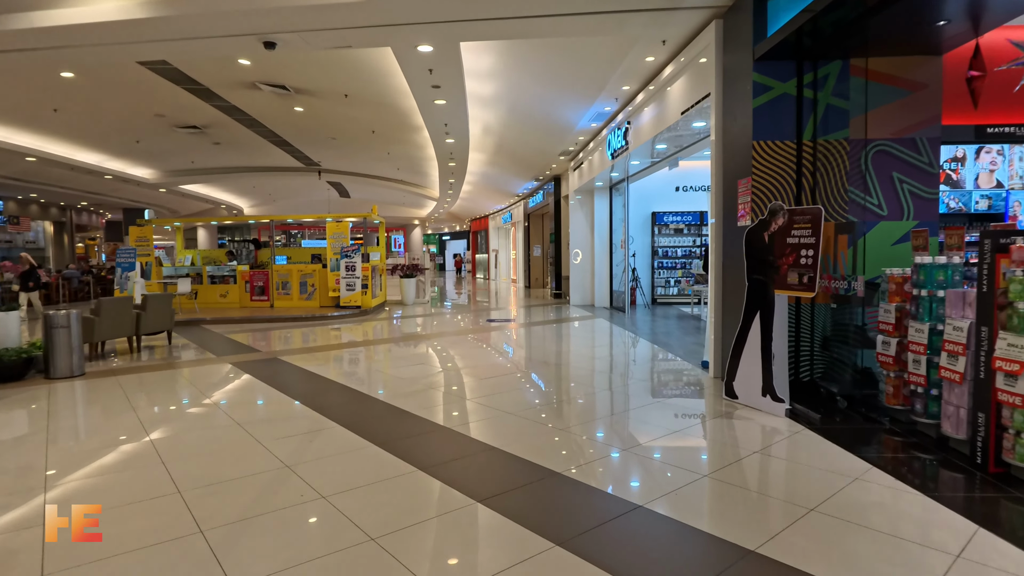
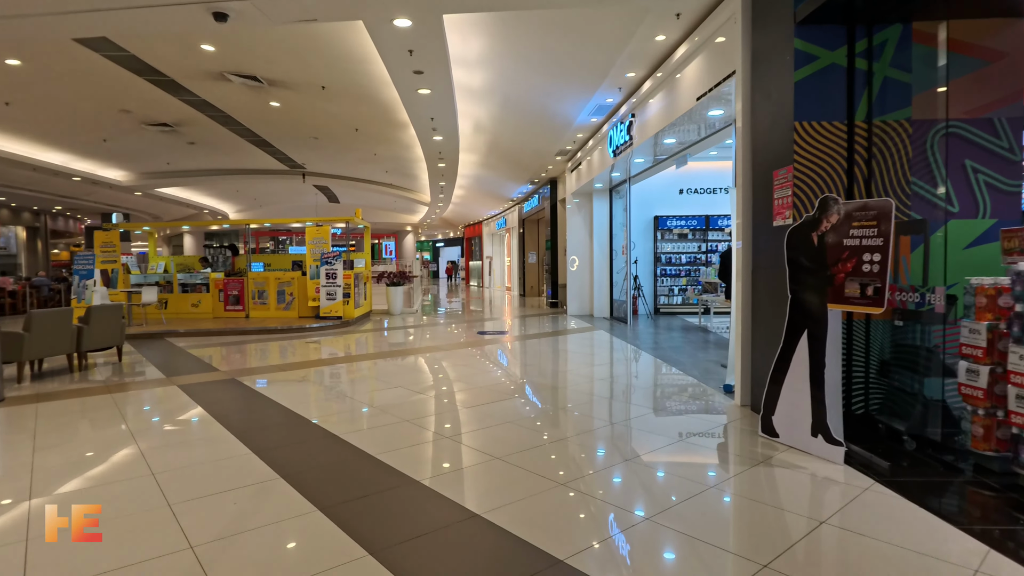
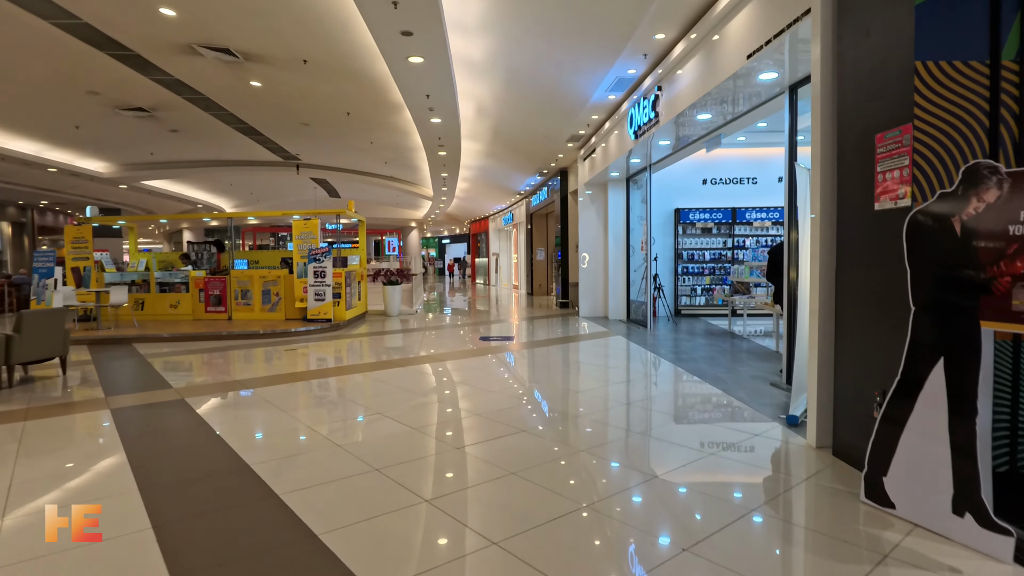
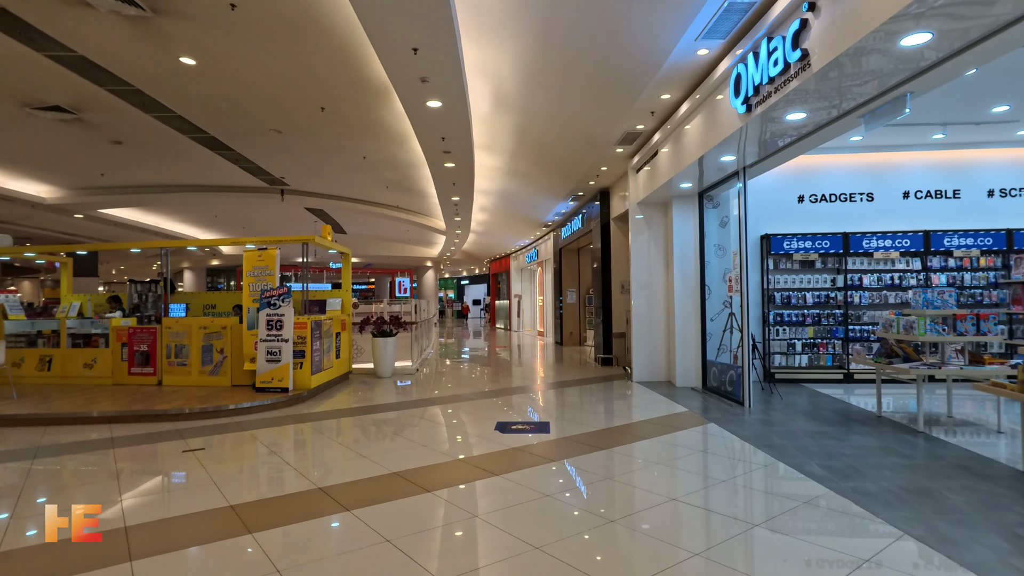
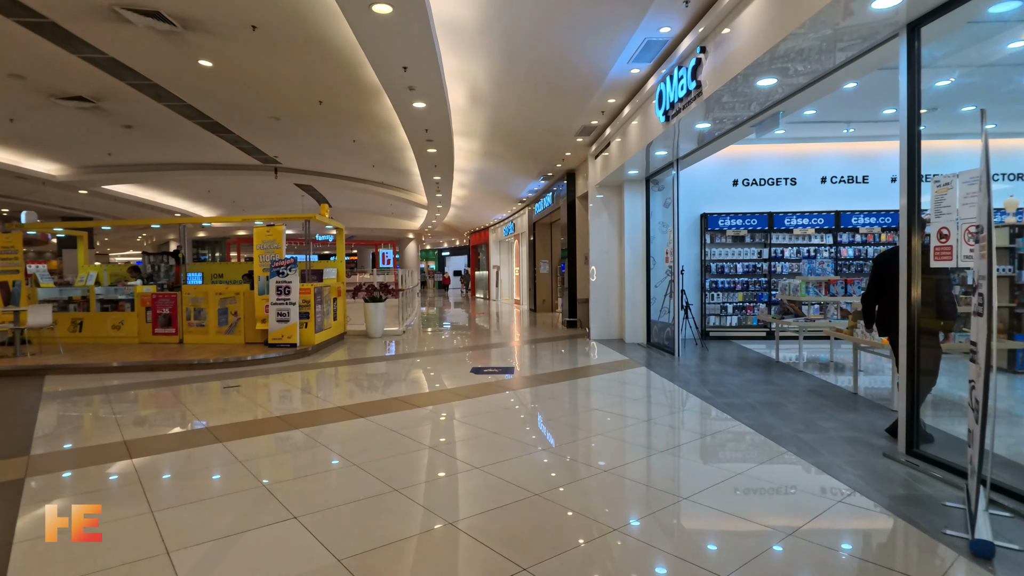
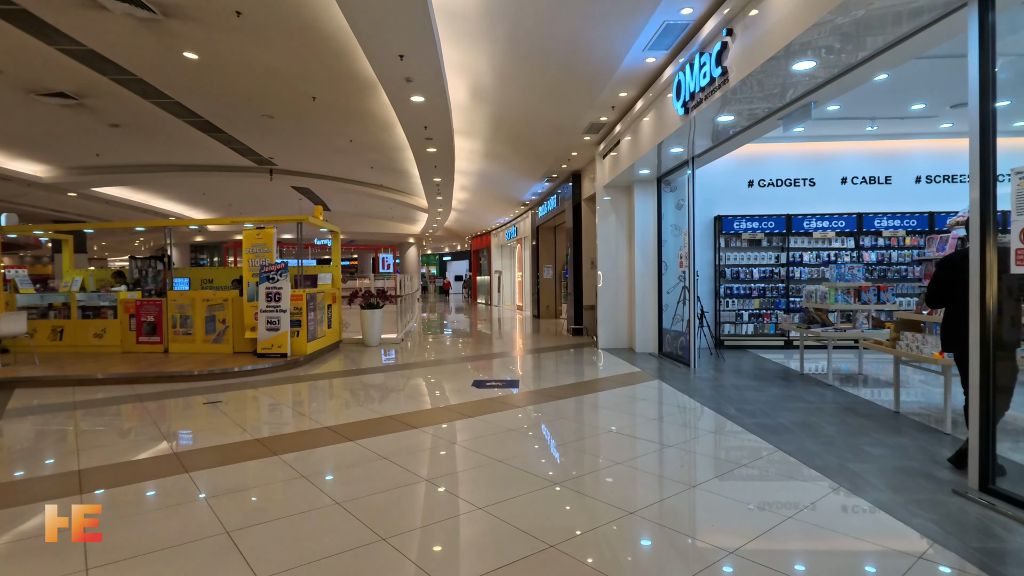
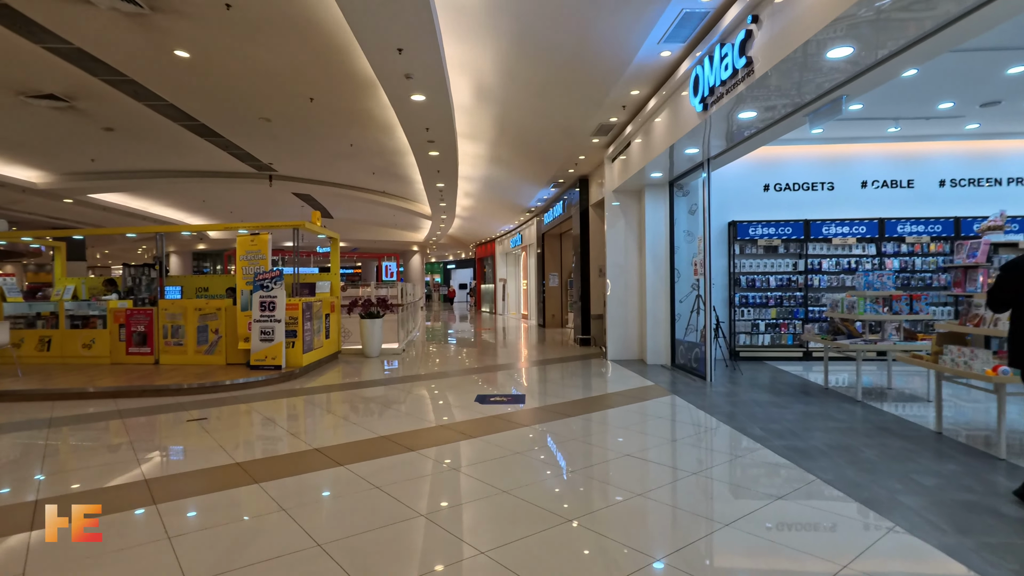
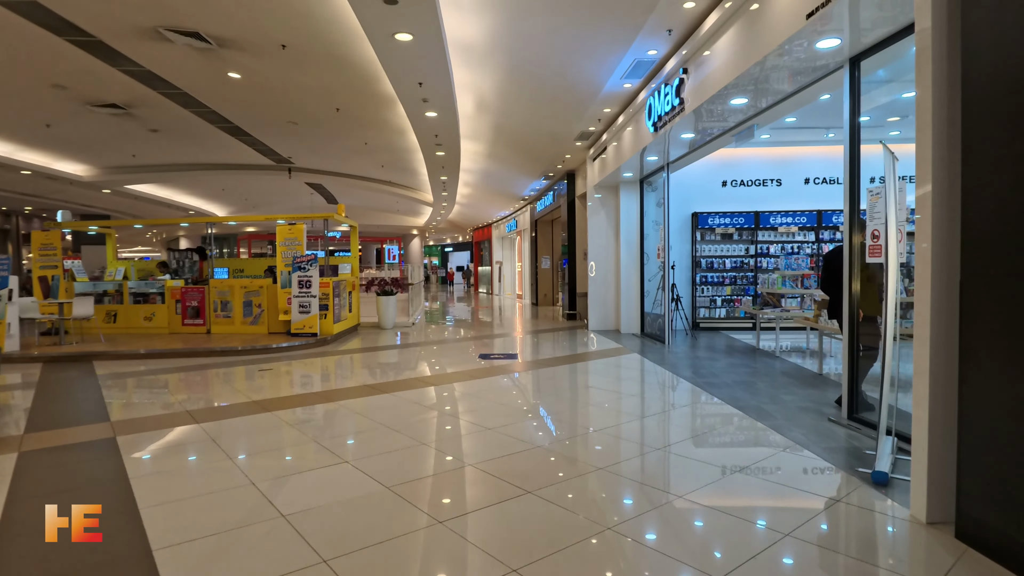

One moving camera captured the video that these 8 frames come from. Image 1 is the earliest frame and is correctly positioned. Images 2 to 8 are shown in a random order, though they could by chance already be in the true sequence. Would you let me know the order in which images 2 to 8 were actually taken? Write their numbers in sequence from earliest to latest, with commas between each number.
2, 3, 8, 5, 6, 7, 4
